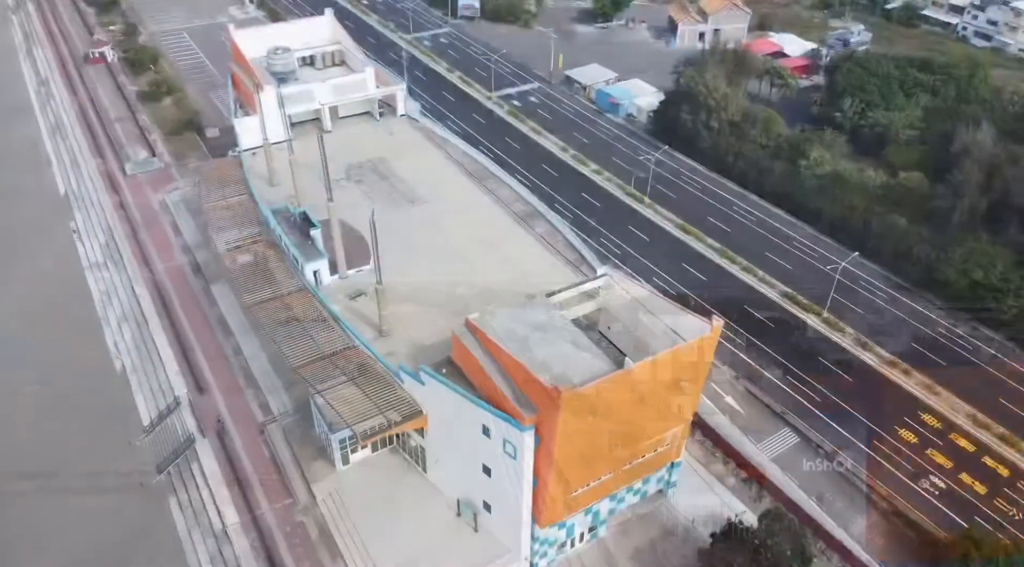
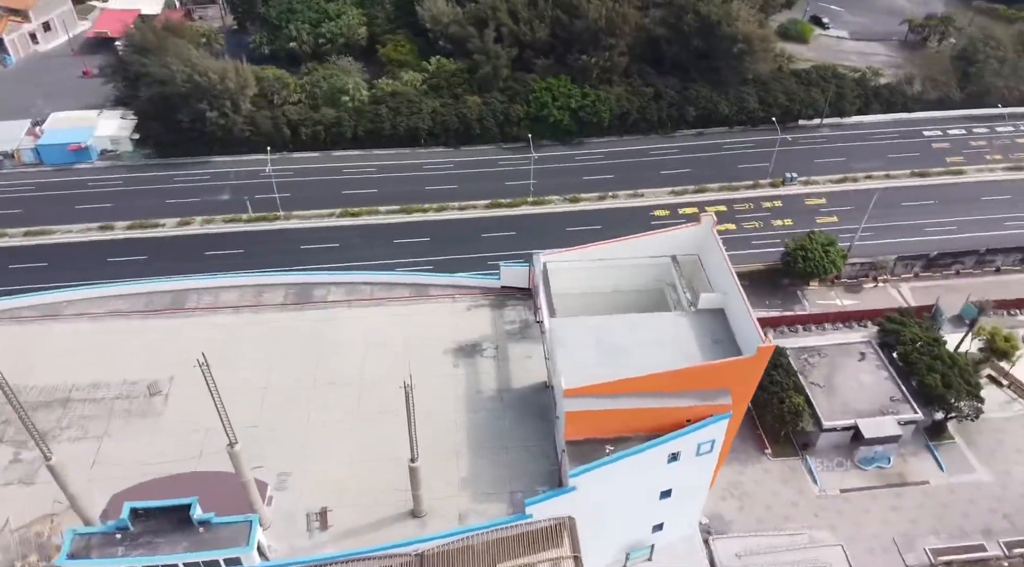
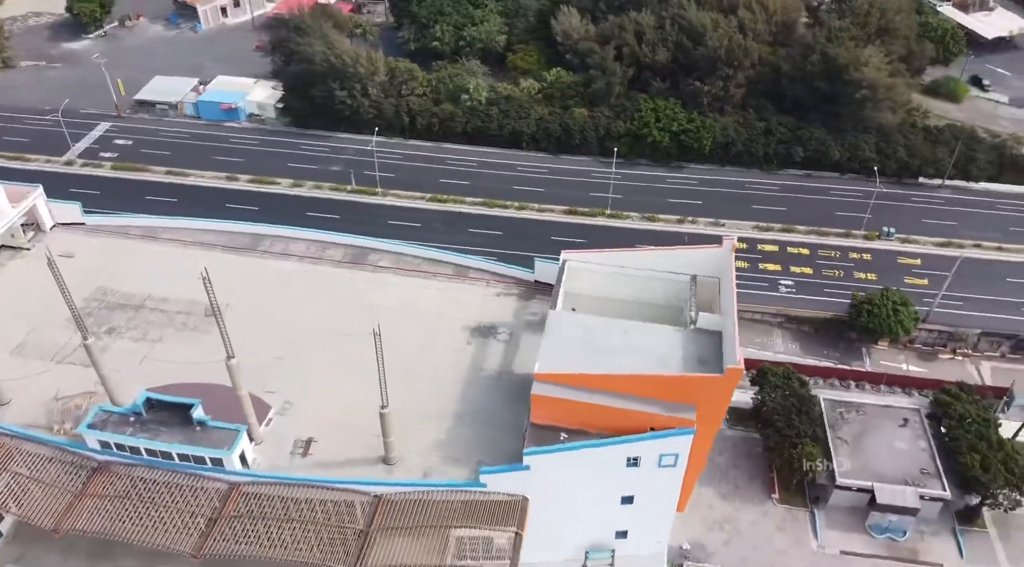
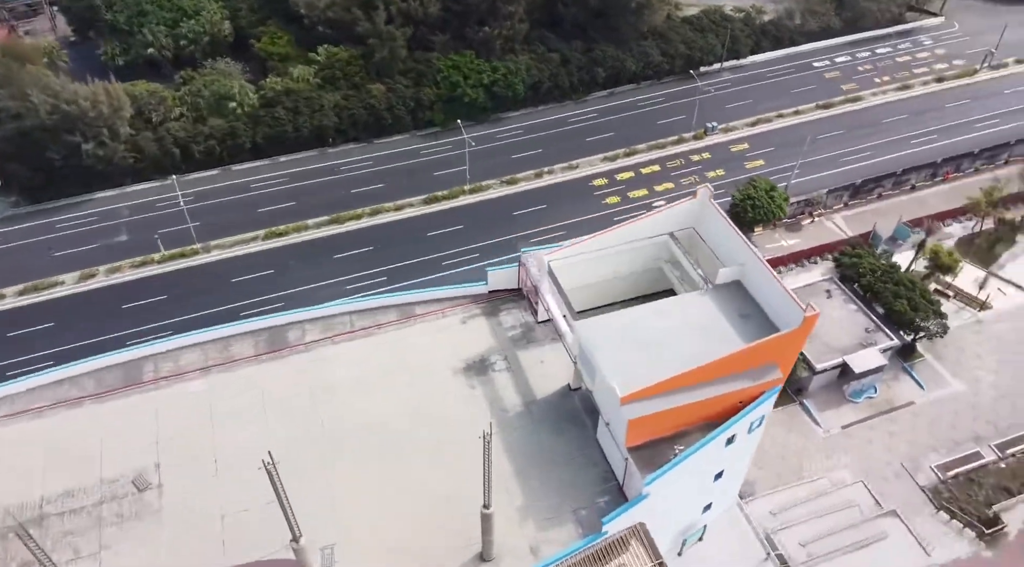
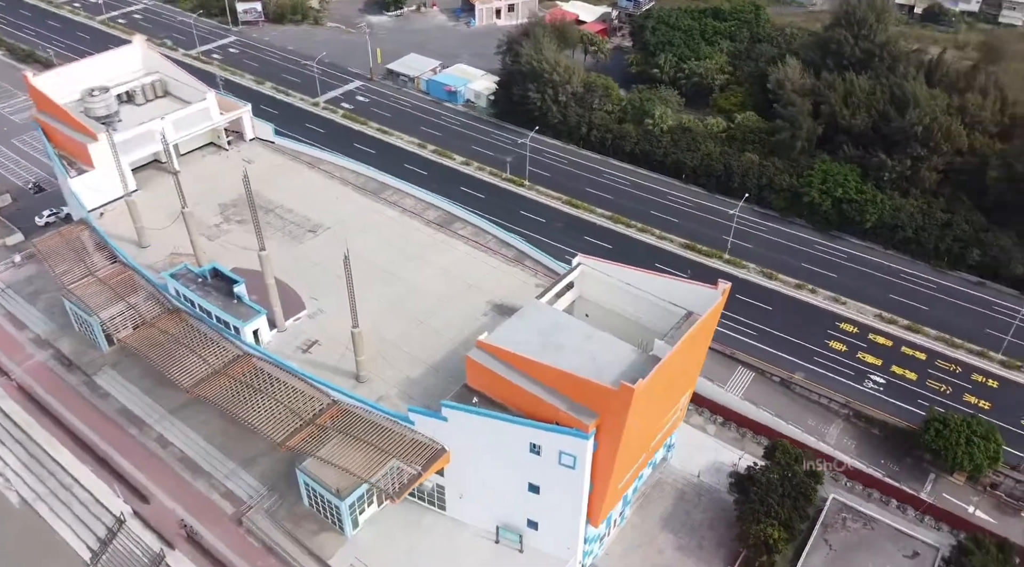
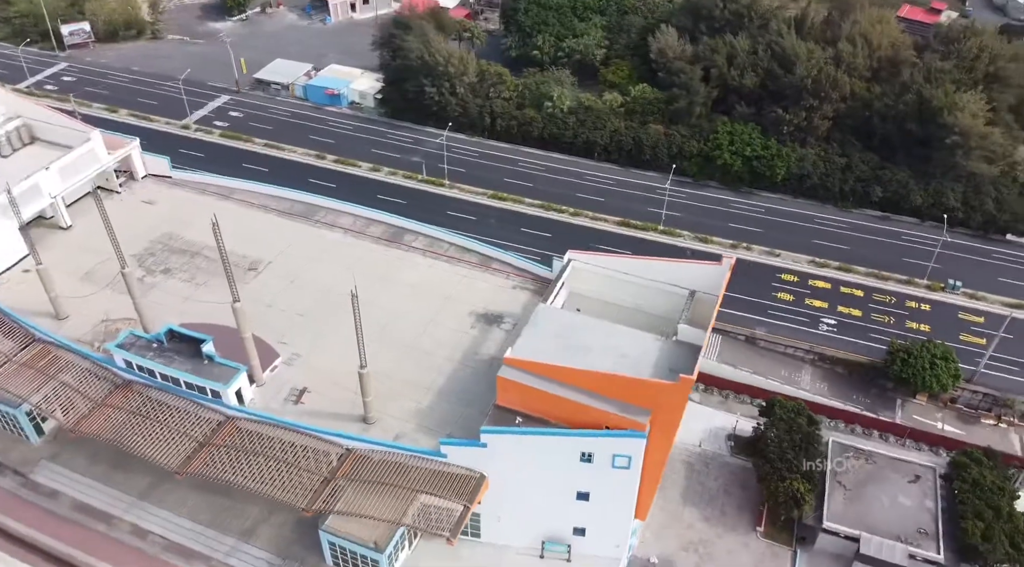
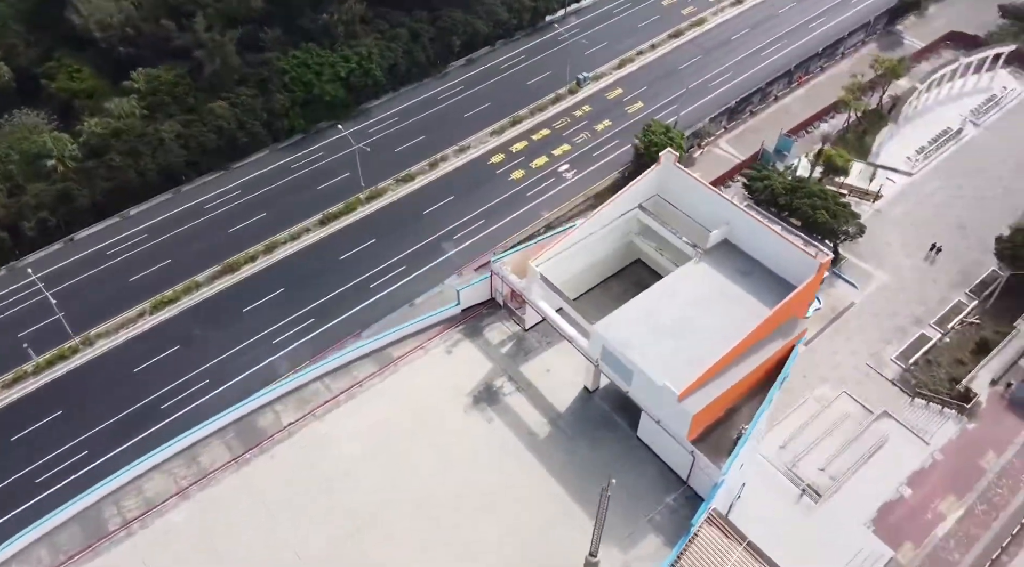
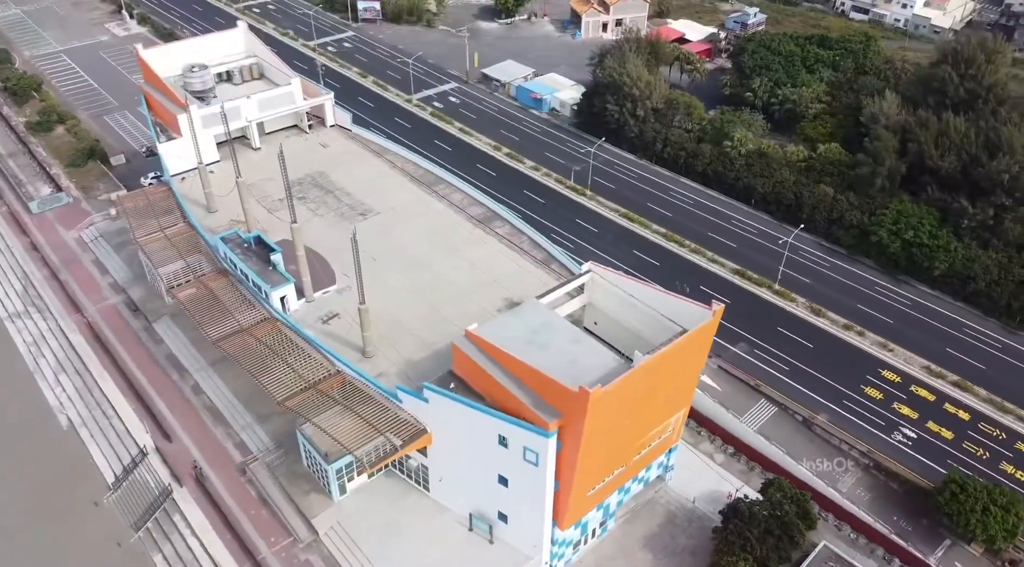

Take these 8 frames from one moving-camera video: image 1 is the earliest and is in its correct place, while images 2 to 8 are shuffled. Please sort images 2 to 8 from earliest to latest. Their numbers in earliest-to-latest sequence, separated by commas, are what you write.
8, 5, 6, 3, 2, 4, 7
